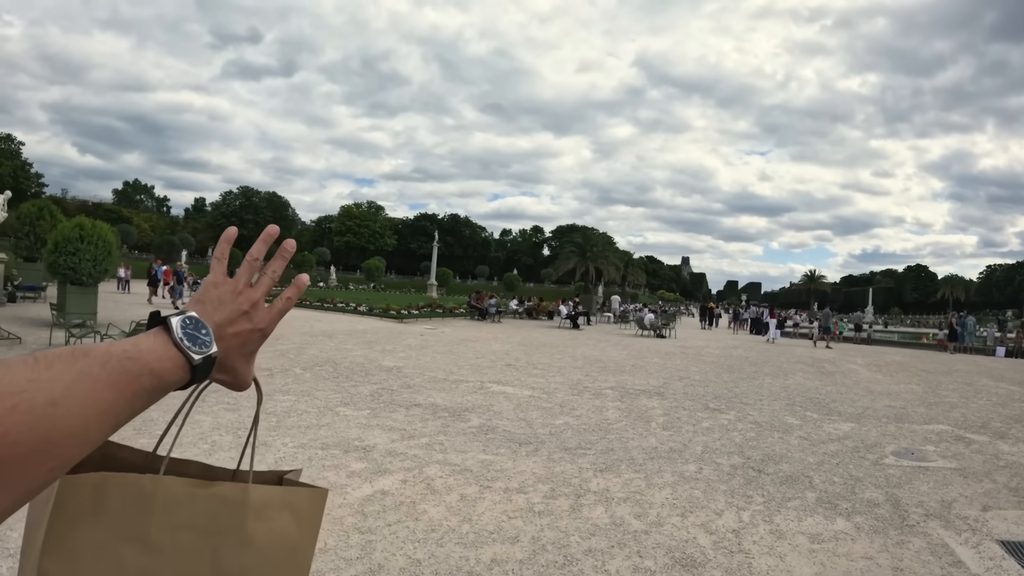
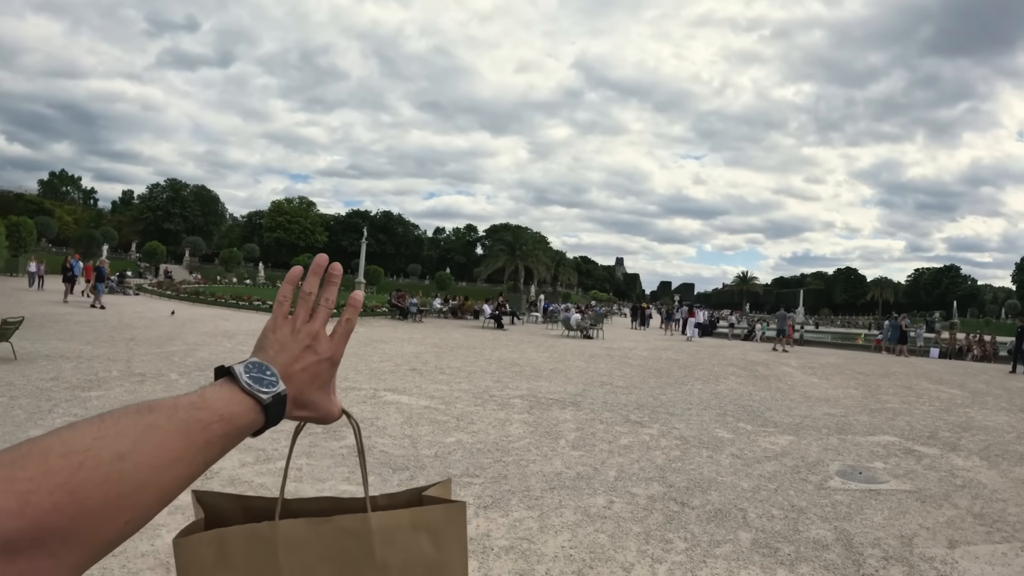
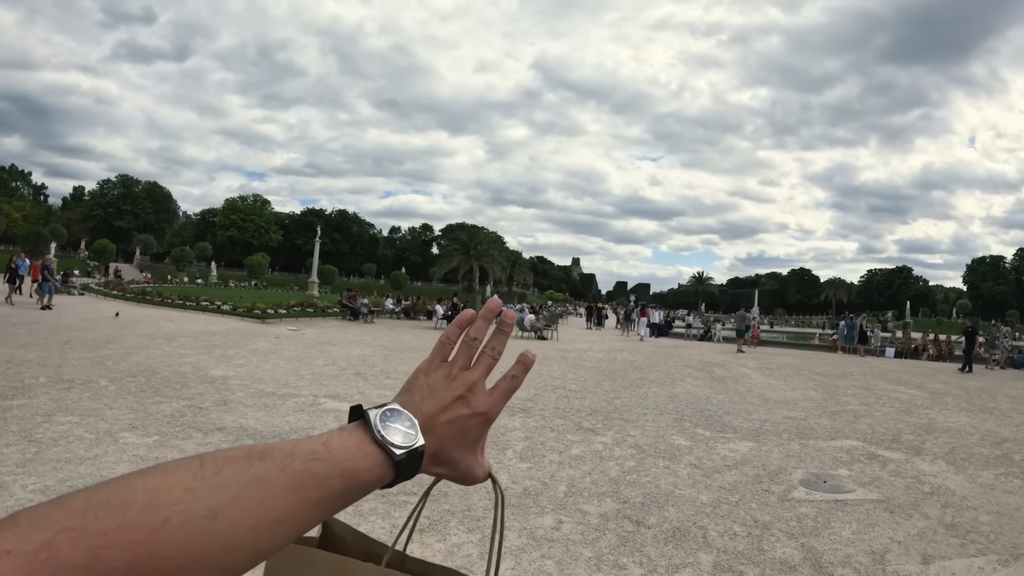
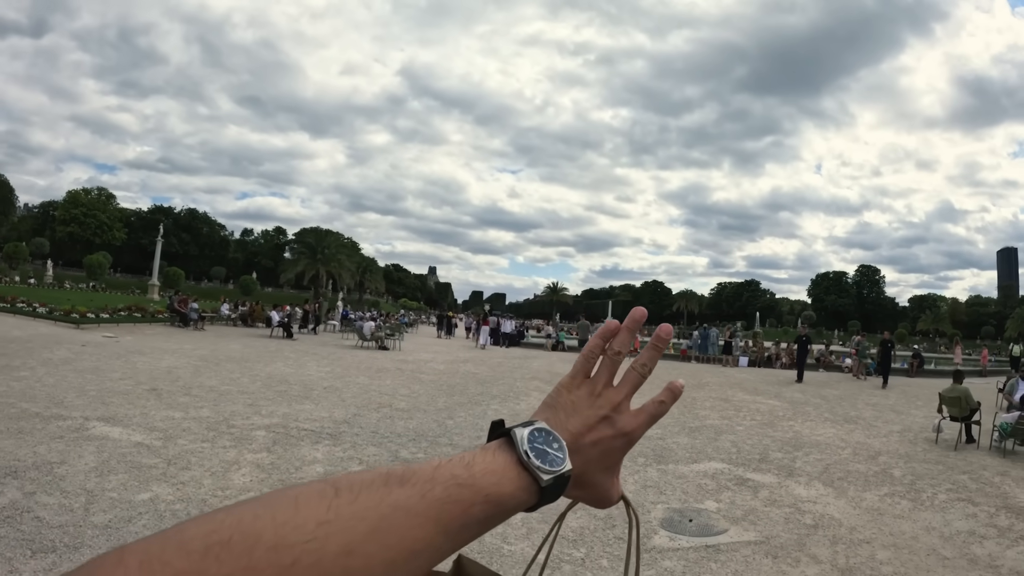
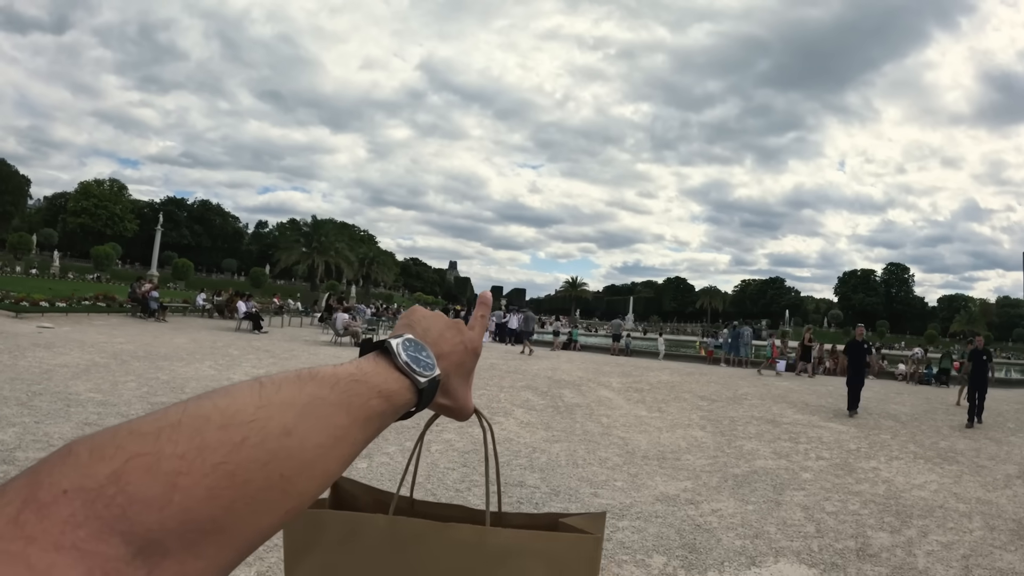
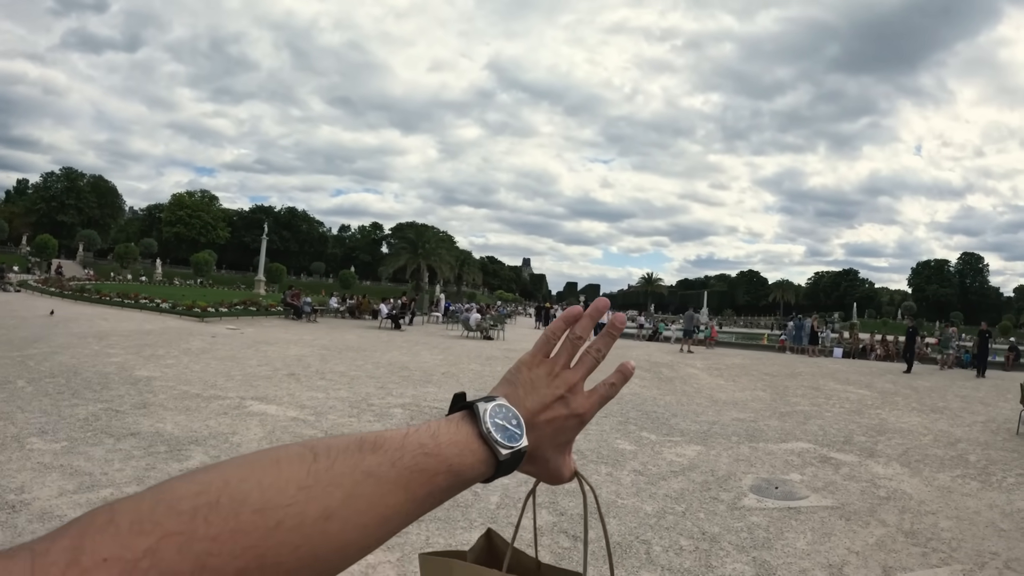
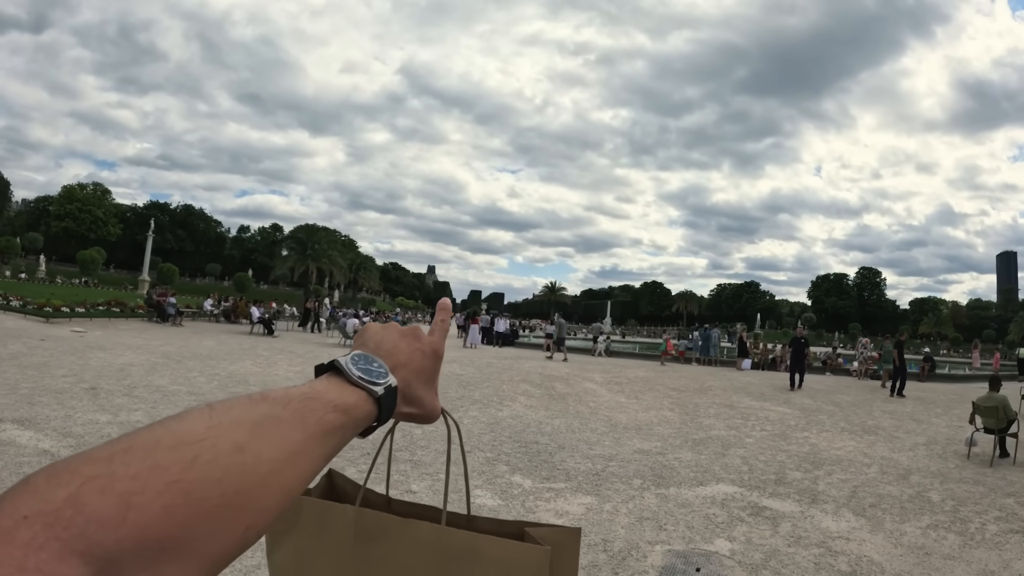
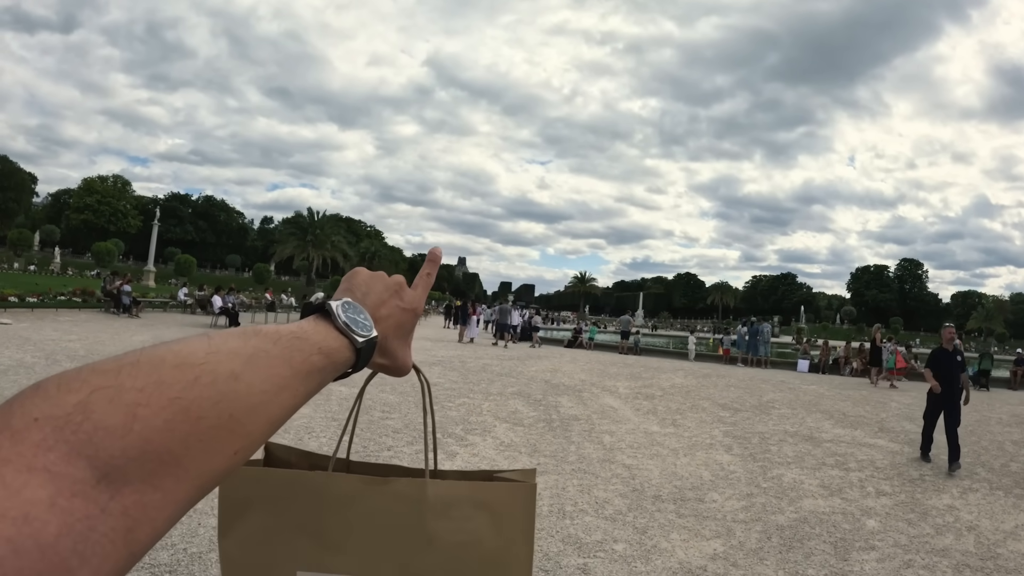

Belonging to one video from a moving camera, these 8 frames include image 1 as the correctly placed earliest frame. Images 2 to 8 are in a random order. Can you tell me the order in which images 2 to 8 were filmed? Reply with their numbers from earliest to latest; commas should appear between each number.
2, 3, 6, 4, 7, 5, 8
